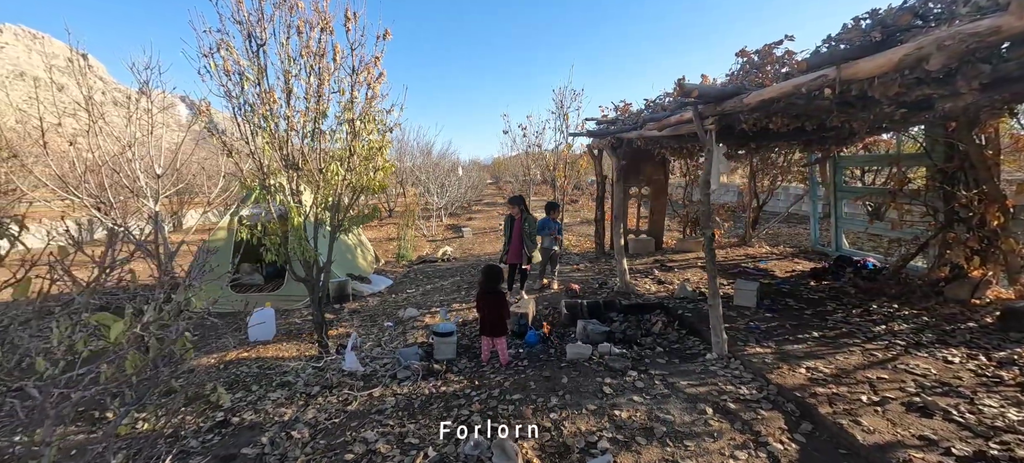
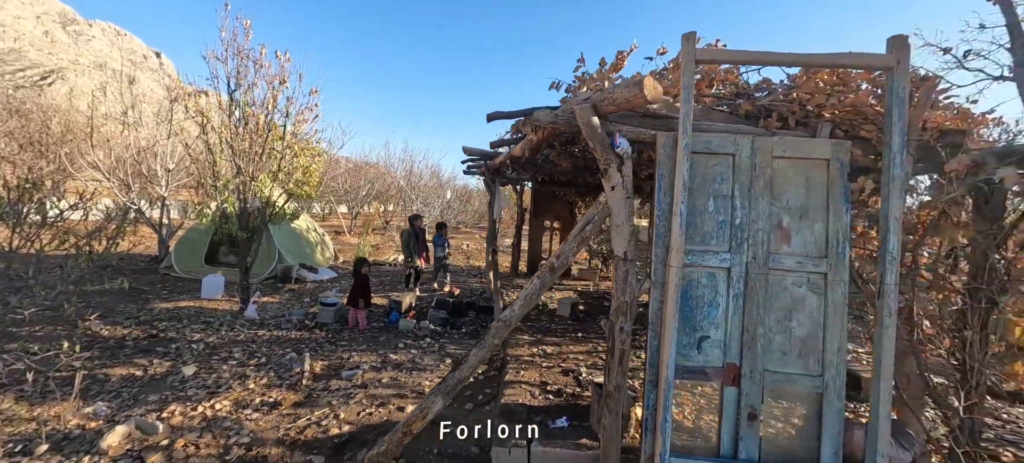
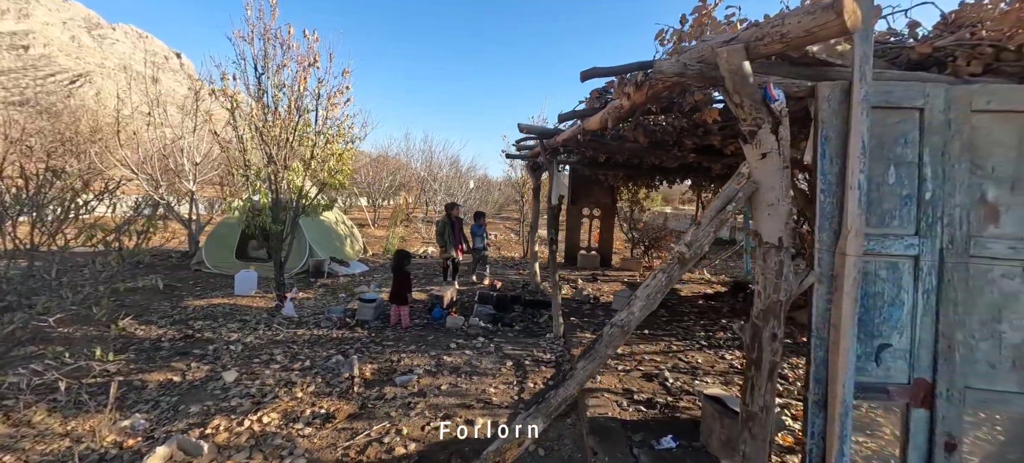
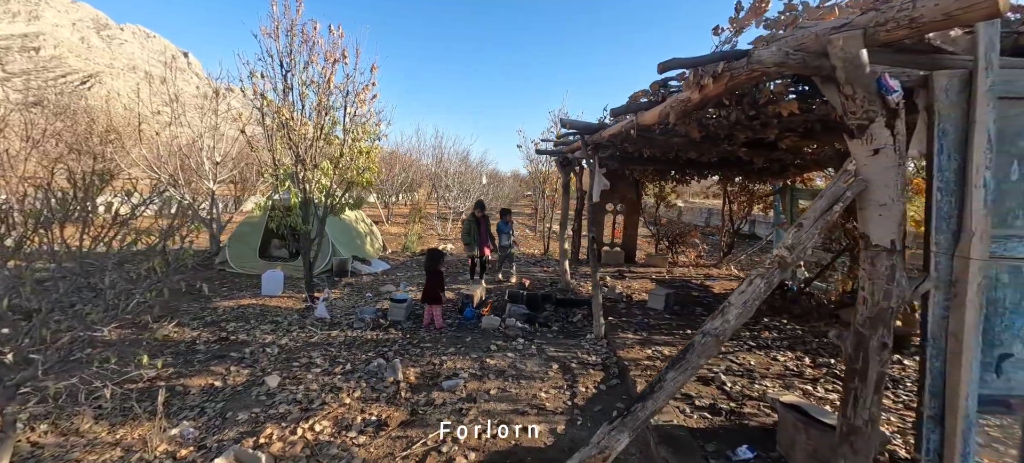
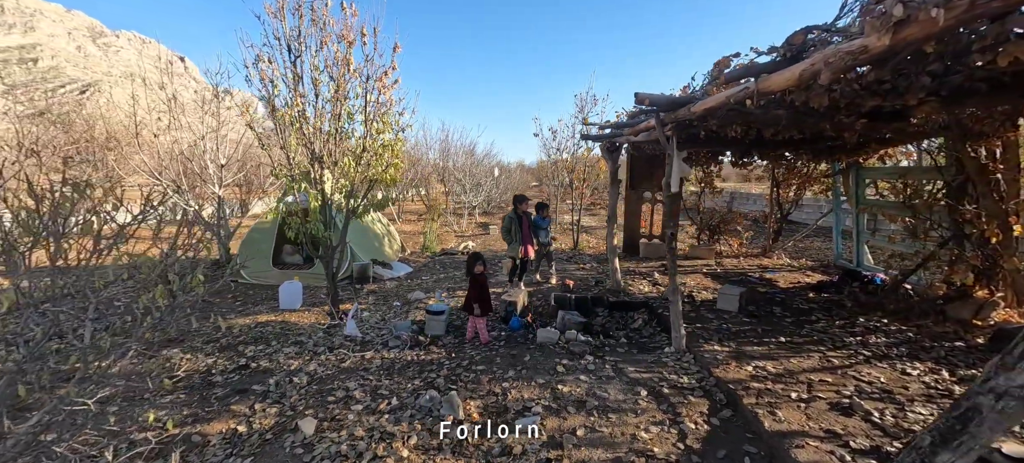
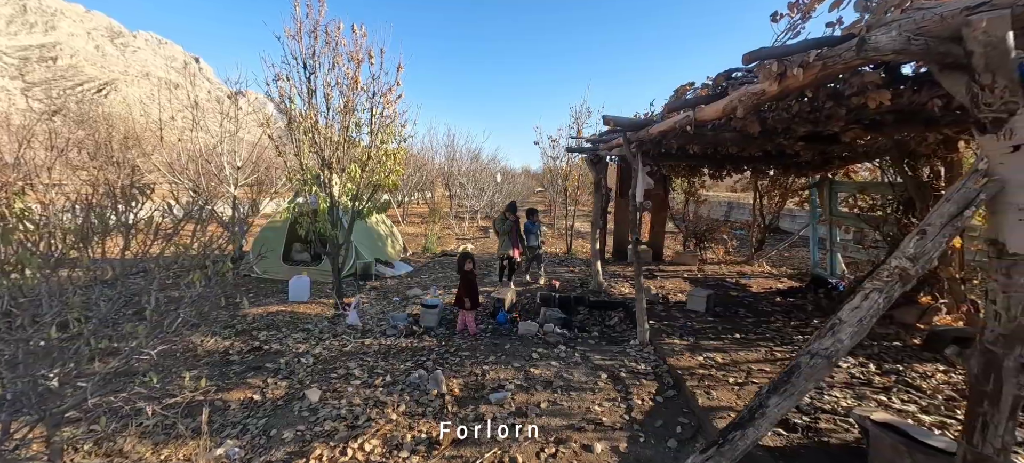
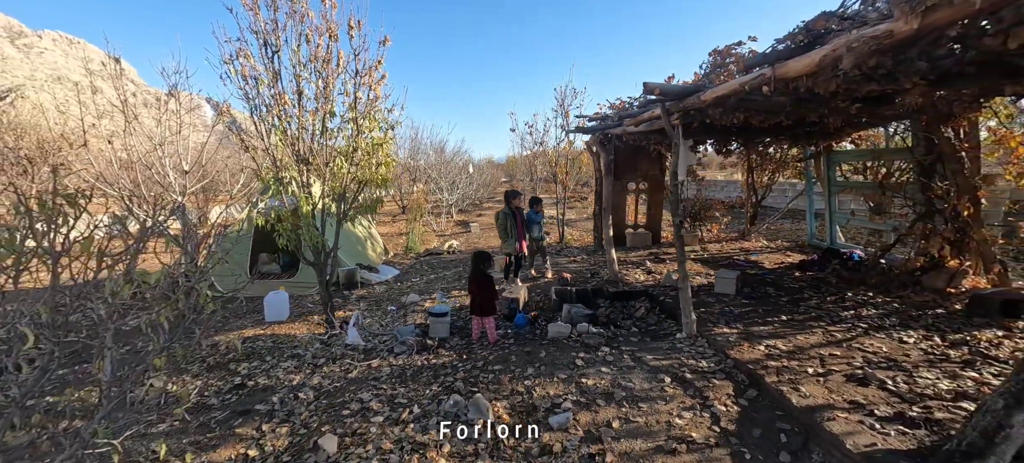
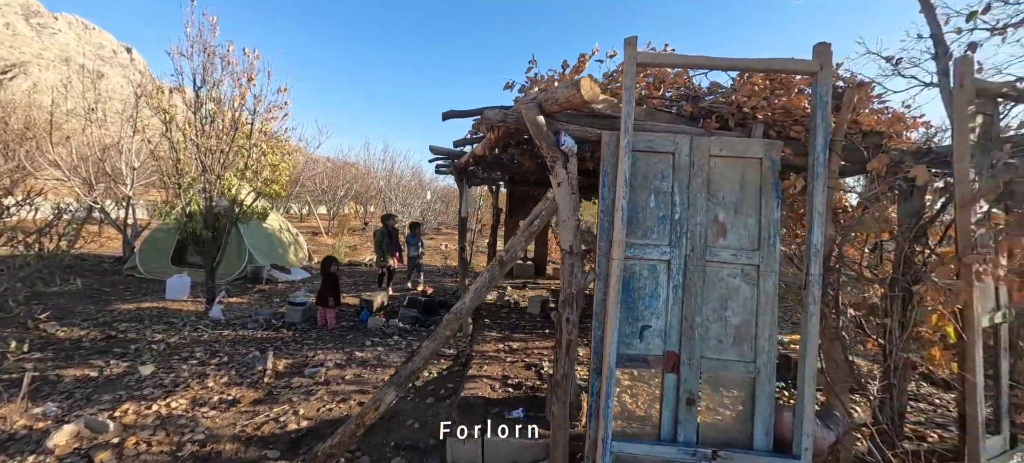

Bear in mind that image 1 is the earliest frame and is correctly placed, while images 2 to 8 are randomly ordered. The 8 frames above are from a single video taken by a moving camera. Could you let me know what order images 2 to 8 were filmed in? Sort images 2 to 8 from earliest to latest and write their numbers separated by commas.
7, 5, 6, 4, 3, 2, 8
